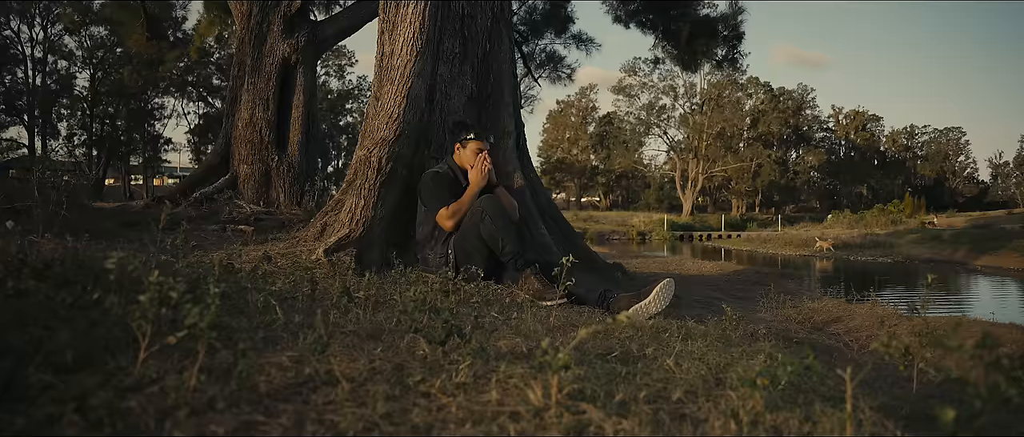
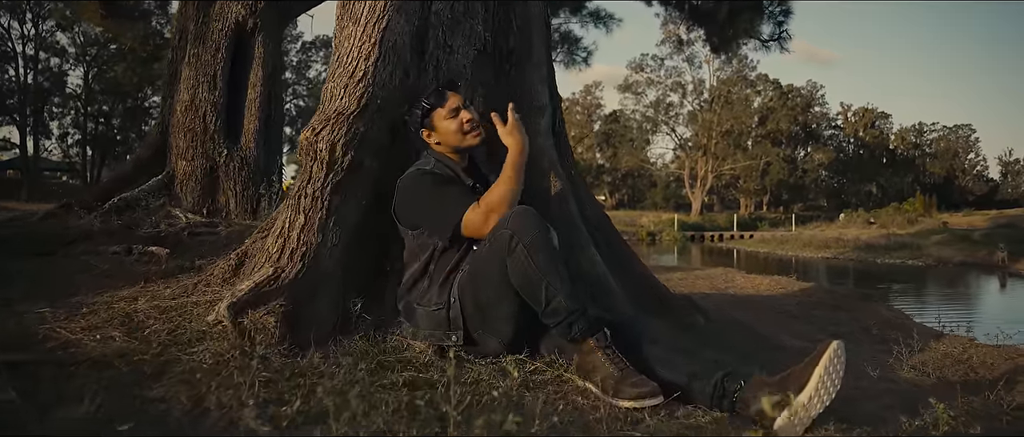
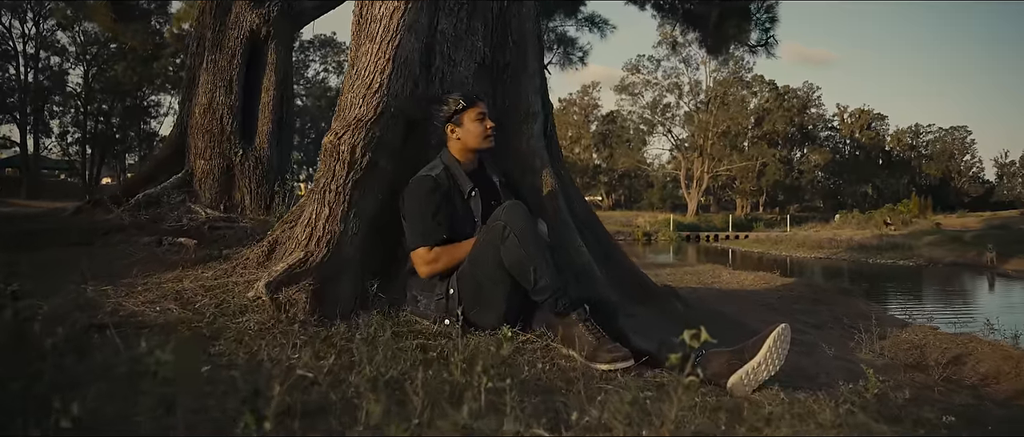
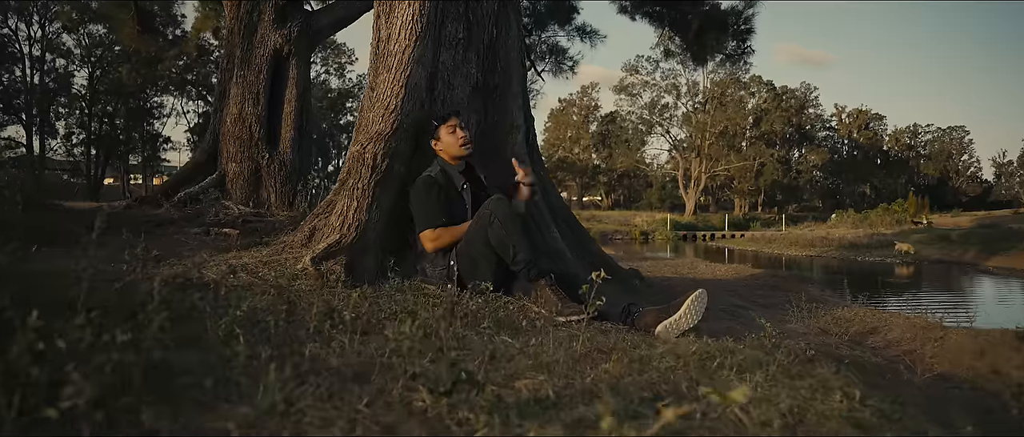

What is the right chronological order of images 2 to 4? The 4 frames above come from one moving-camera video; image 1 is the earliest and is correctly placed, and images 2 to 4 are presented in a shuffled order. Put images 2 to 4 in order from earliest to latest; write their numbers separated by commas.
4, 3, 2
